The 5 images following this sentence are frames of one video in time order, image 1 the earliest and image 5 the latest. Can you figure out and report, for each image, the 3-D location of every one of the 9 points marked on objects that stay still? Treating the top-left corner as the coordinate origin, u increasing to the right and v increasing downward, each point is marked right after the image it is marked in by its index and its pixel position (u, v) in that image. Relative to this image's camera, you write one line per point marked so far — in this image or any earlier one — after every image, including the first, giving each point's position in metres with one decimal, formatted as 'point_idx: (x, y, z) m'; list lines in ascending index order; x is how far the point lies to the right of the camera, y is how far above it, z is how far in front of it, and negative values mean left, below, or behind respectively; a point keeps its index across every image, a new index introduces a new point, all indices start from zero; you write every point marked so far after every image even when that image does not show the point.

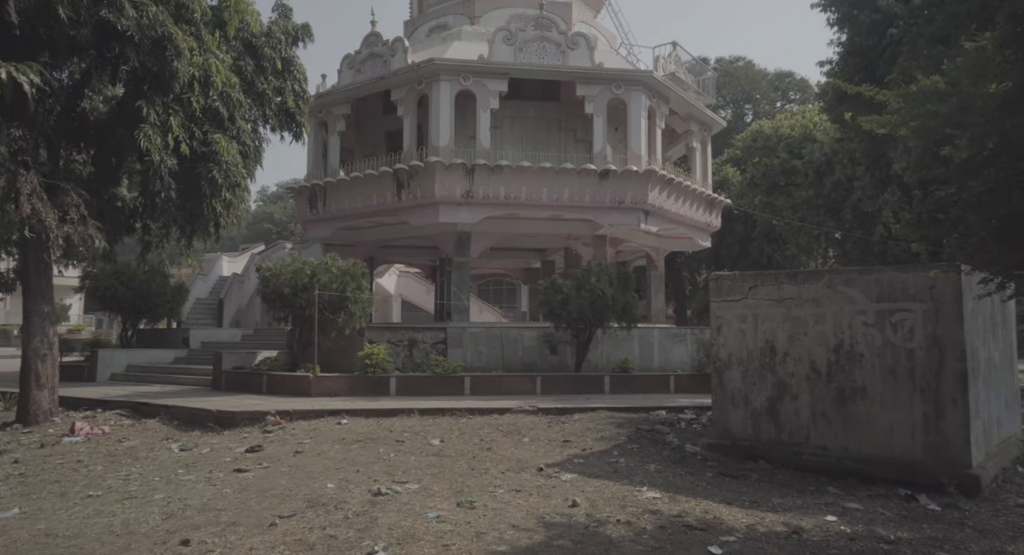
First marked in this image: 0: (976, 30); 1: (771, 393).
0: (+3.6, +1.9, +5.2) m
1: (+2.8, -1.2, +7.1) m
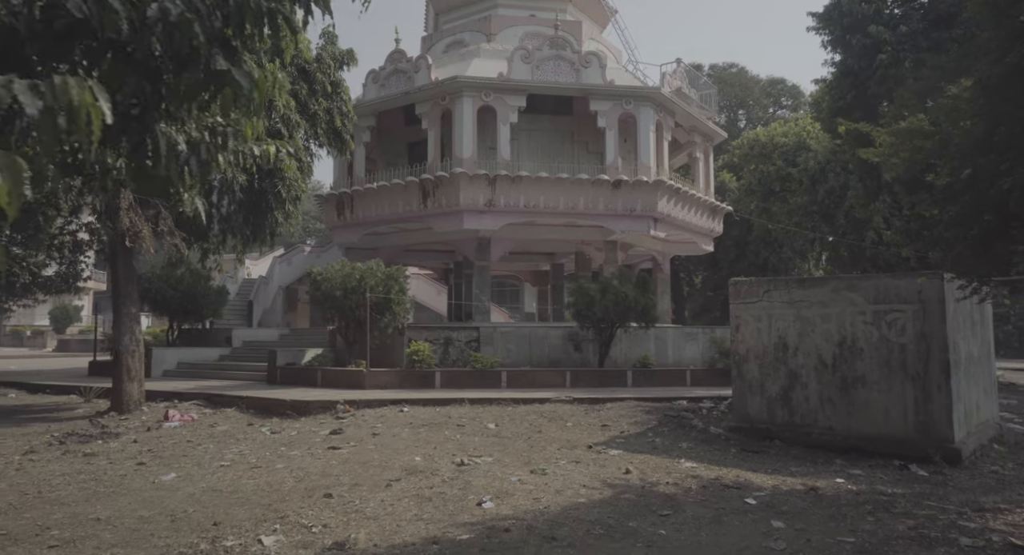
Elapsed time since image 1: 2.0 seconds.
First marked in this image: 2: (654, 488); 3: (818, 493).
0: (+4.3, +1.9, +6.4) m
1: (+3.4, -1.3, +8.3) m
2: (+1.3, -1.9, +6.2) m
3: (+2.8, -1.9, +6.0) m
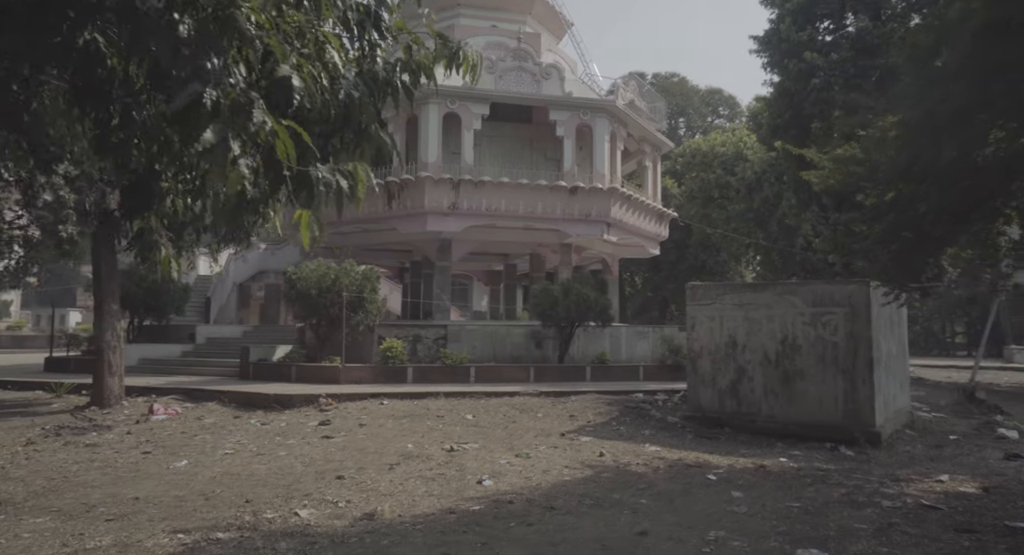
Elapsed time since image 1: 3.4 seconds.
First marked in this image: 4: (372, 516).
0: (+4.2, +1.8, +7.5) m
1: (+3.1, -1.4, +9.3) m
2: (+1.2, -2.0, +7.0) m
3: (+2.7, -2.0, +7.0) m
4: (-1.1, -1.8, +5.1) m
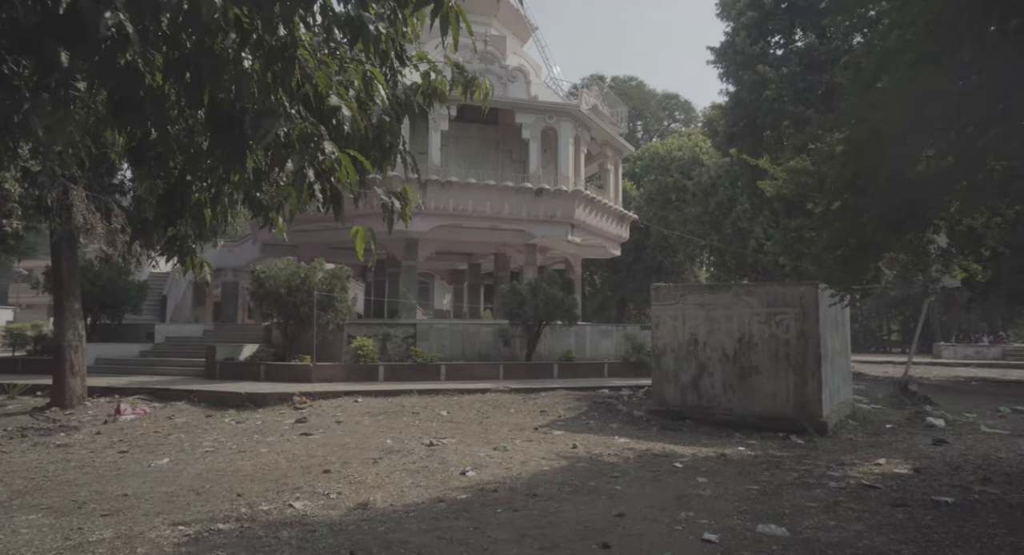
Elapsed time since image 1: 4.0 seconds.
0: (+3.9, +1.8, +8.1) m
1: (+2.7, -1.4, +9.8) m
2: (+1.0, -2.0, +7.4) m
3: (+2.4, -2.0, +7.5) m
4: (-1.2, -1.8, +5.4) m
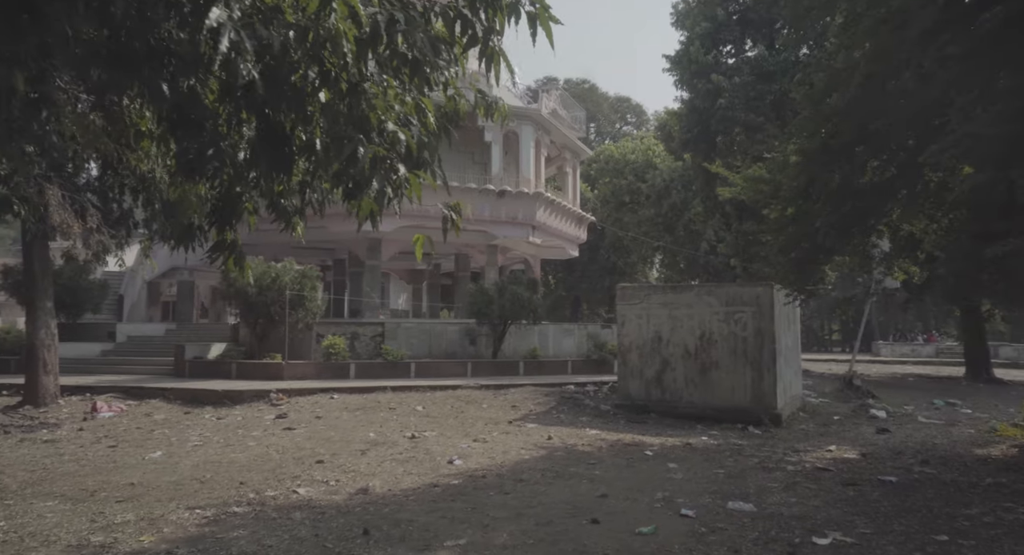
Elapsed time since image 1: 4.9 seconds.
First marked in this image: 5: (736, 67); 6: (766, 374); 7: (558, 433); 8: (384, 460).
0: (+3.6, +1.7, +8.8) m
1: (+2.3, -1.4, +10.4) m
2: (+0.7, -2.0, +7.9) m
3: (+2.2, -2.0, +8.1) m
4: (-1.3, -1.8, +5.7) m
5: (+6.6, +6.2, +19.6) m
6: (+3.7, -1.4, +9.6) m
7: (+0.6, -2.0, +8.7) m
8: (-1.4, -1.9, +7.0) m
